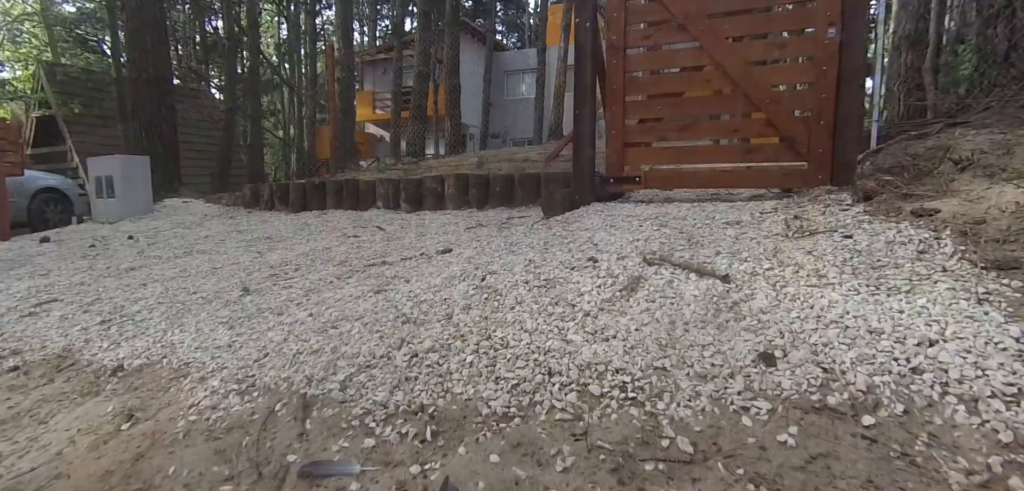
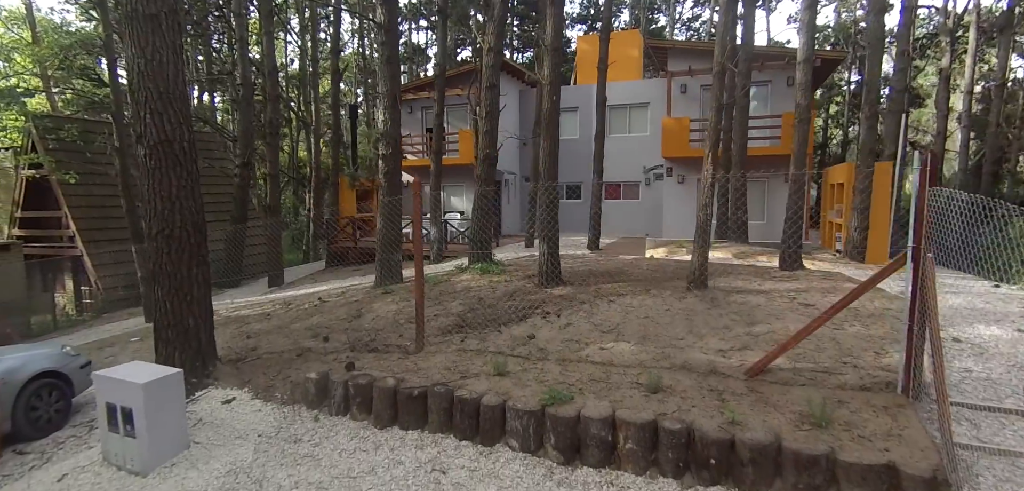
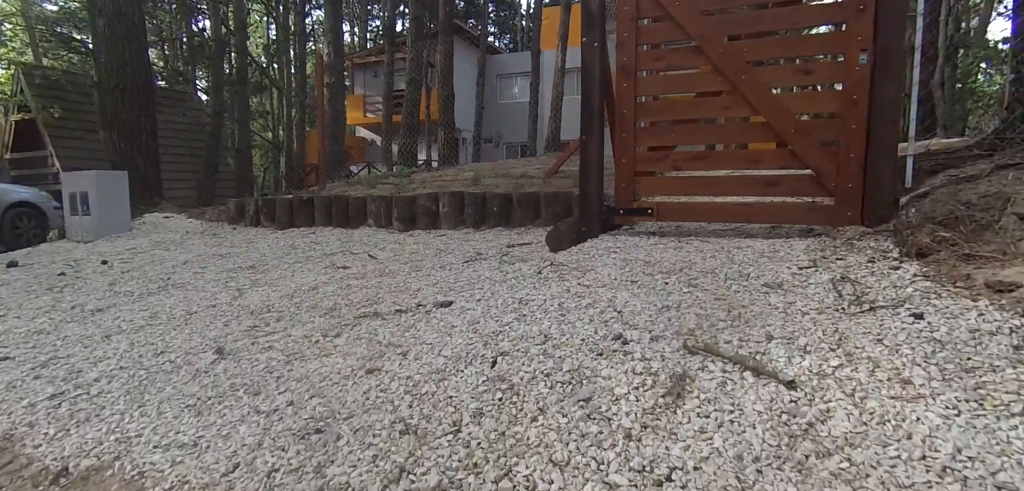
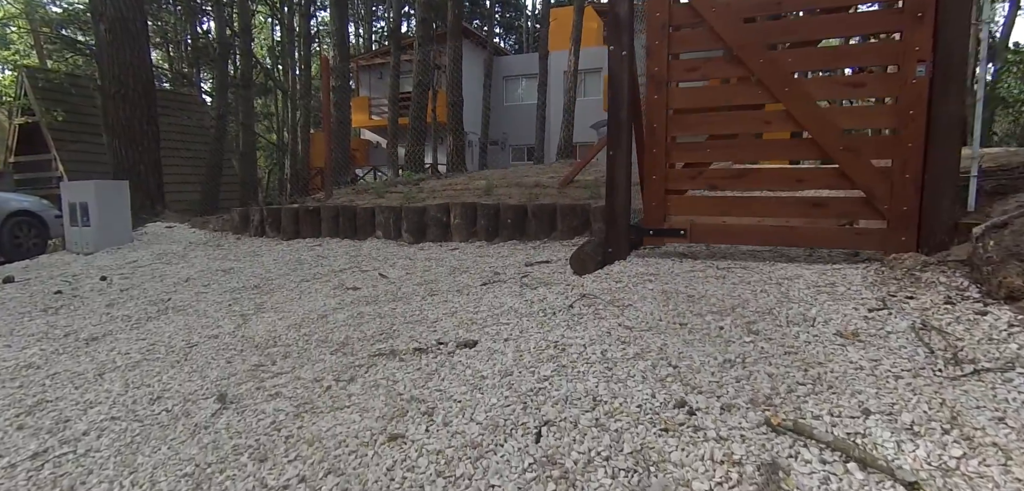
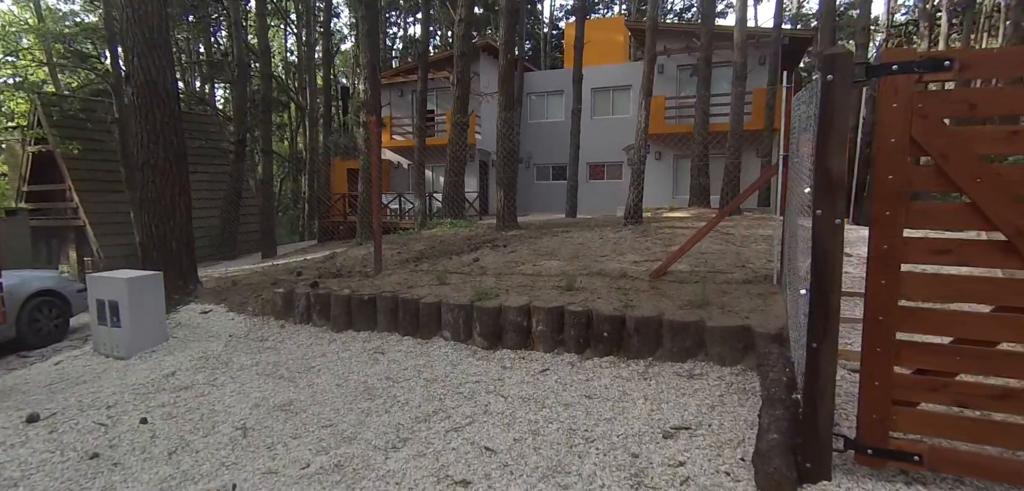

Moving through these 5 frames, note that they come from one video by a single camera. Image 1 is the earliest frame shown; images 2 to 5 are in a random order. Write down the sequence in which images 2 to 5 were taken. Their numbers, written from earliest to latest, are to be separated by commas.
3, 4, 5, 2
